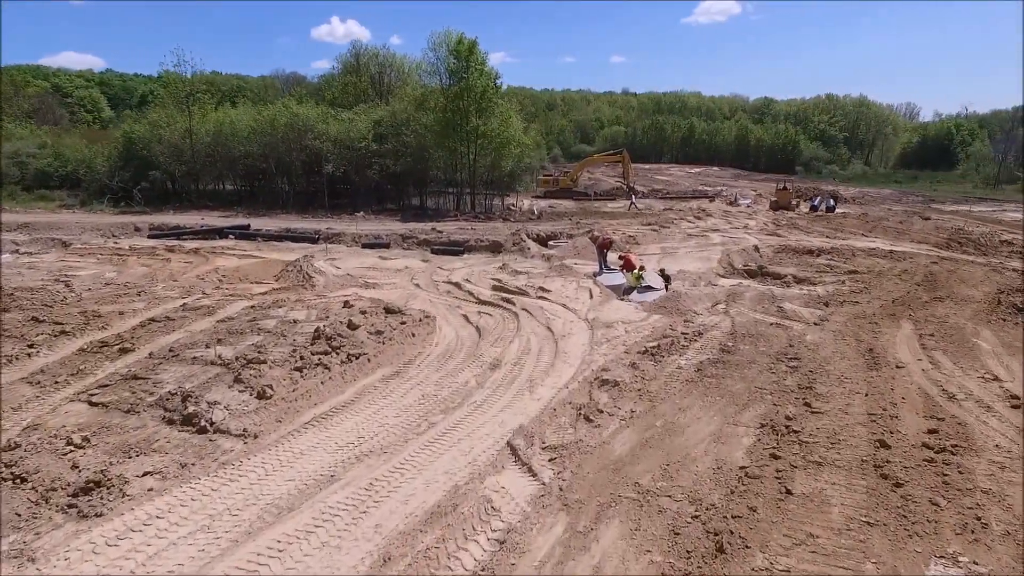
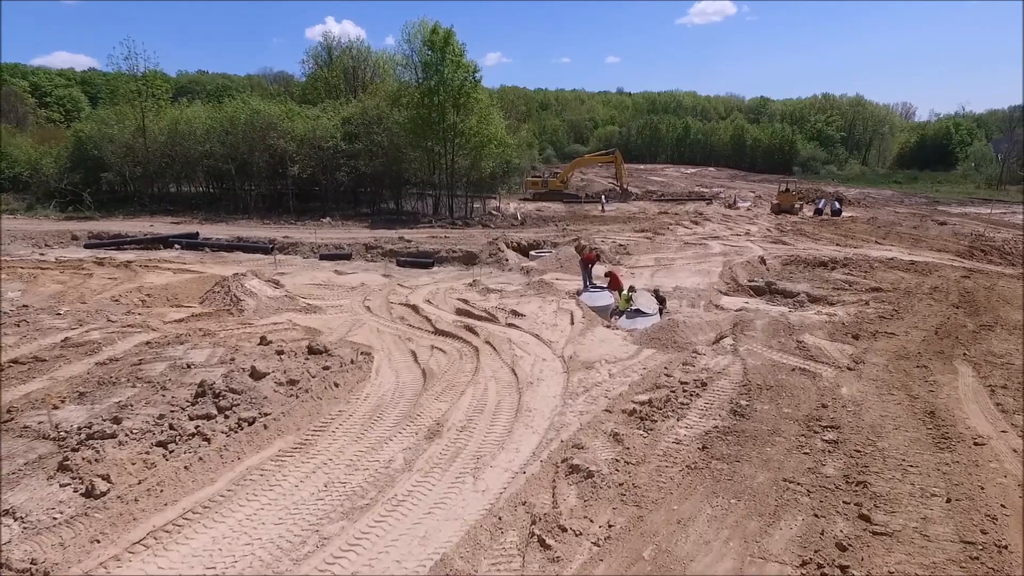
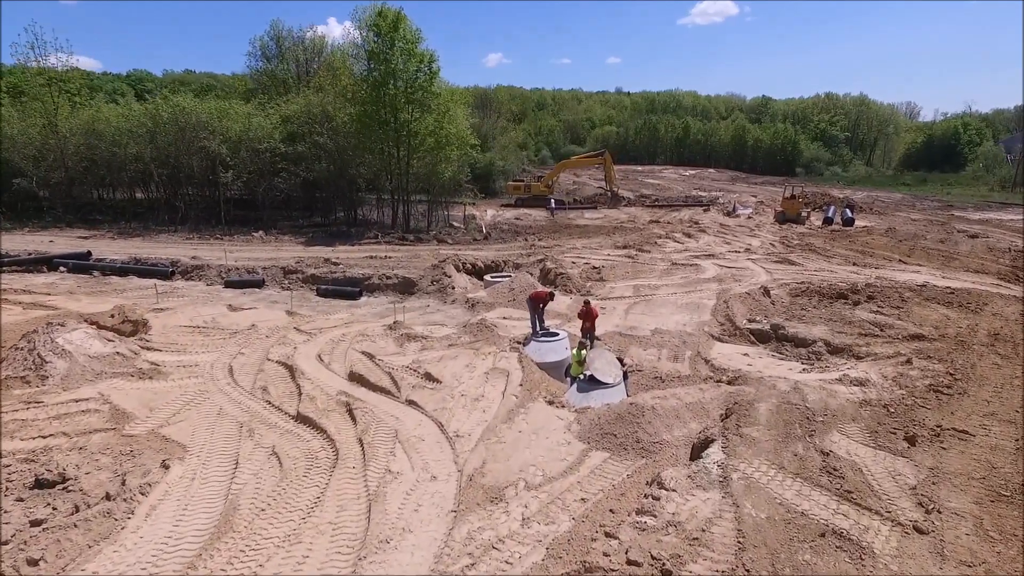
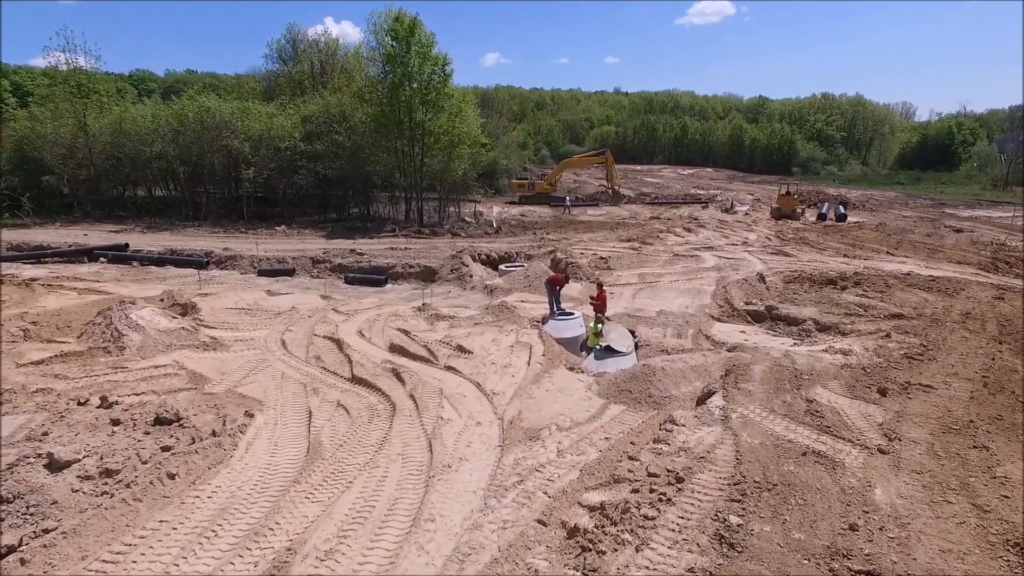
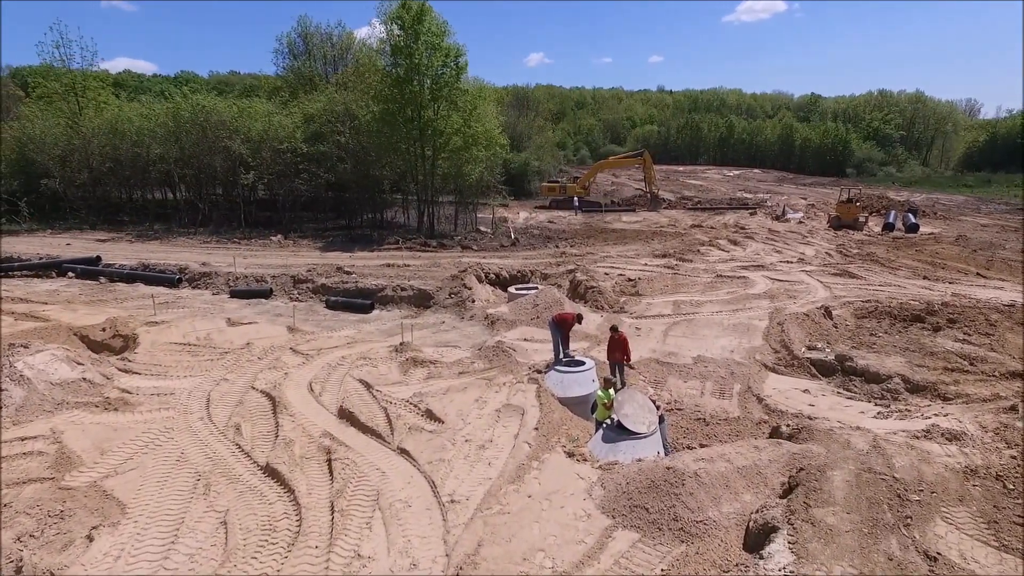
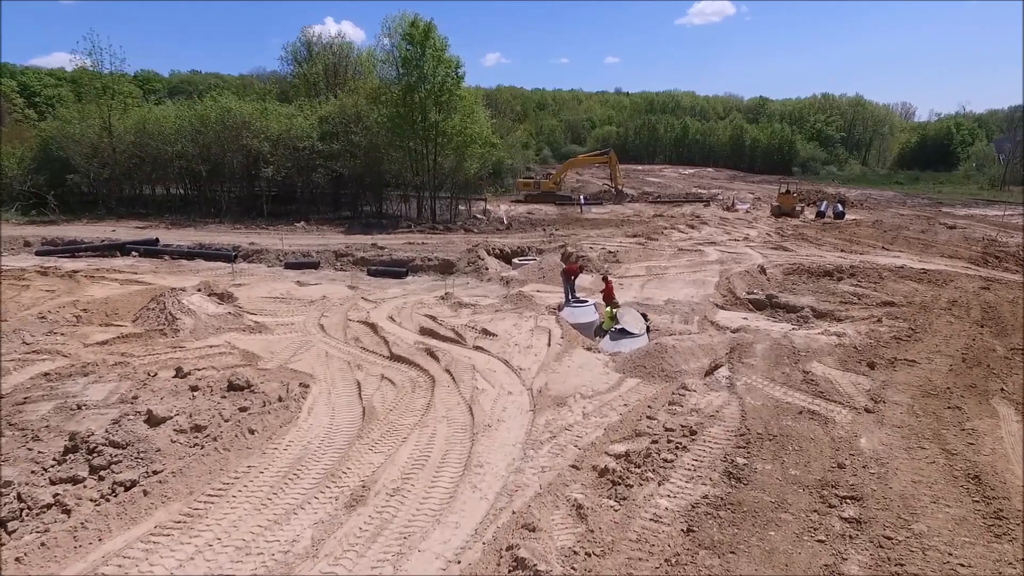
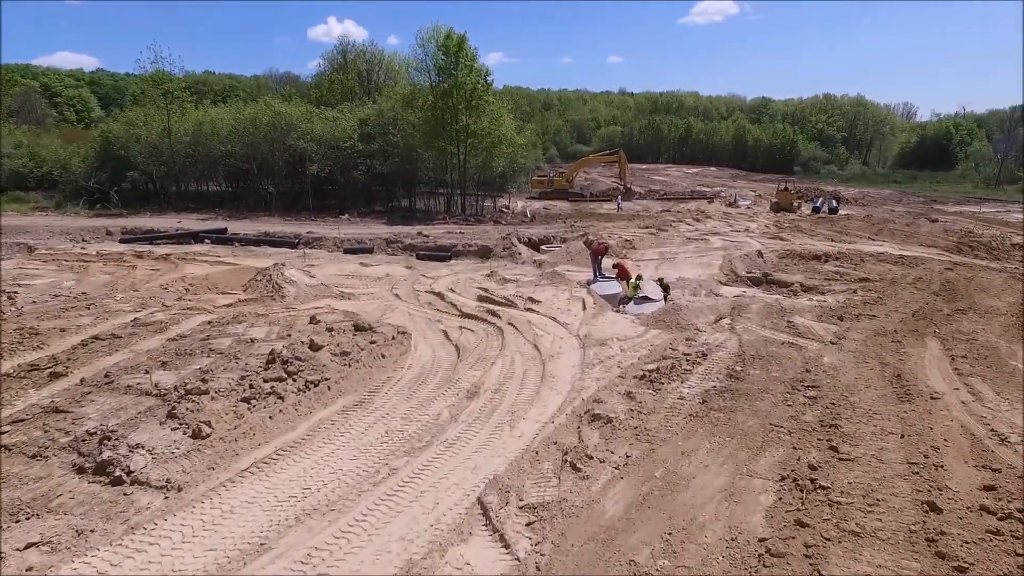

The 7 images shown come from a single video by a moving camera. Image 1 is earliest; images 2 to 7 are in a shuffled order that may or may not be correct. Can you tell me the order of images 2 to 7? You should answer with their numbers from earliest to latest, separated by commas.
7, 2, 6, 4, 3, 5
